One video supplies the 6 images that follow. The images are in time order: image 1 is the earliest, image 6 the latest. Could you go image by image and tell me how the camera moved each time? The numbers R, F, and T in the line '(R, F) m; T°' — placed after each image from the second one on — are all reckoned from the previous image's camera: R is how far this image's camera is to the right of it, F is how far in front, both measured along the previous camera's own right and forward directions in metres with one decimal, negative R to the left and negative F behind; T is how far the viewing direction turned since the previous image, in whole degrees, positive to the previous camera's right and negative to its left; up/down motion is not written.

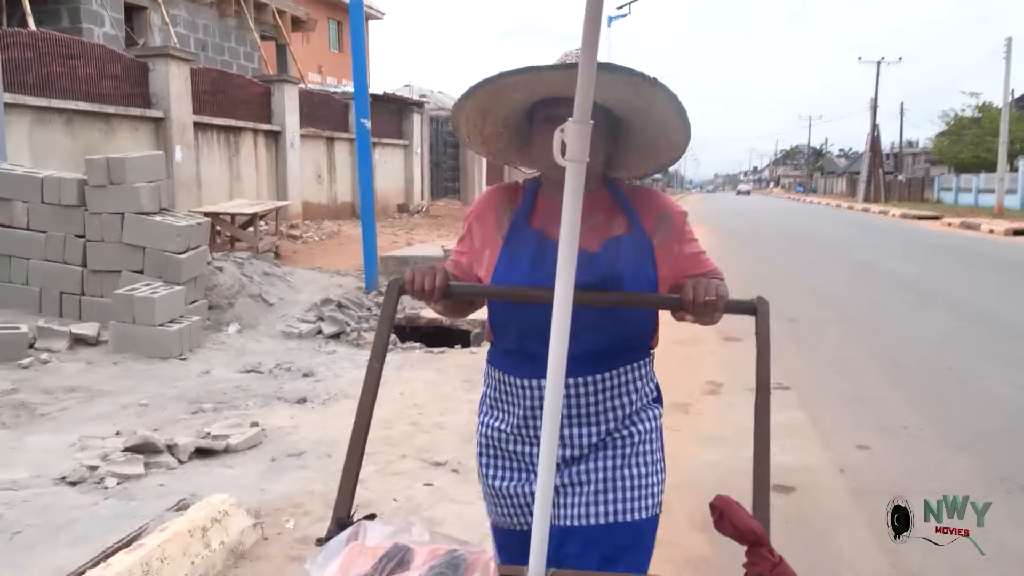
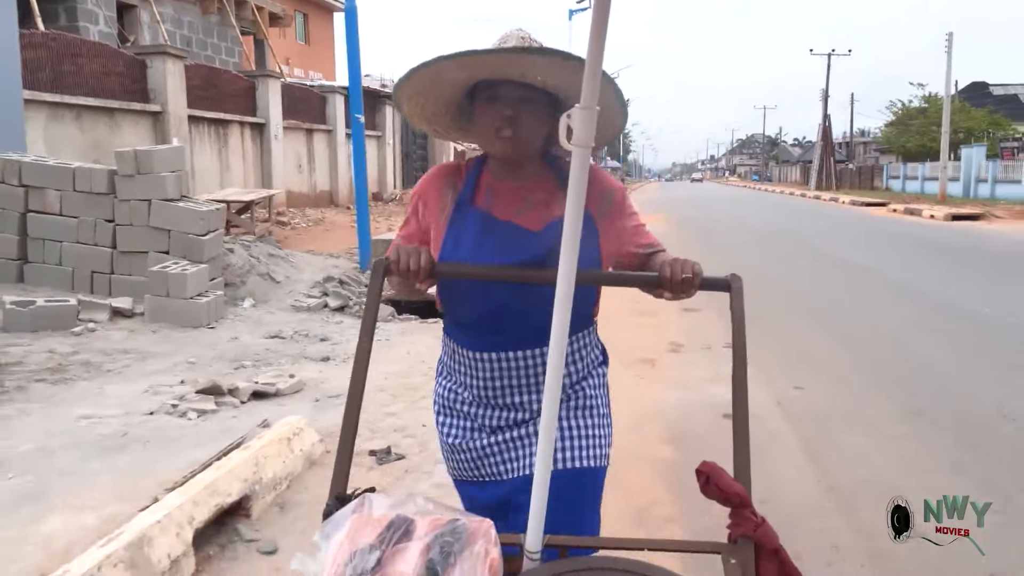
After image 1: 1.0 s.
(-0.1, -0.6) m; +3°
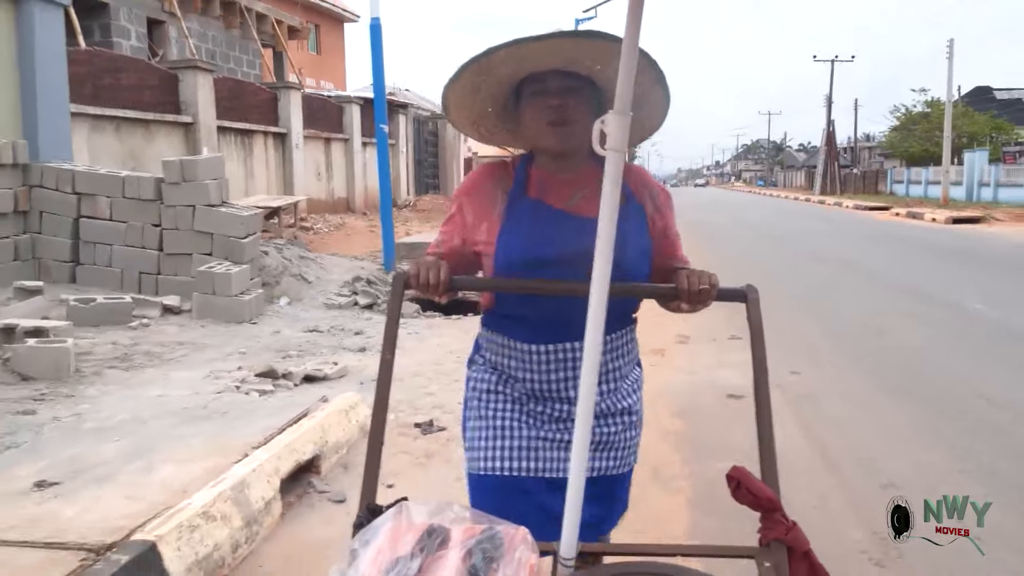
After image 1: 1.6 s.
(-0.1, -0.3) m; 0°
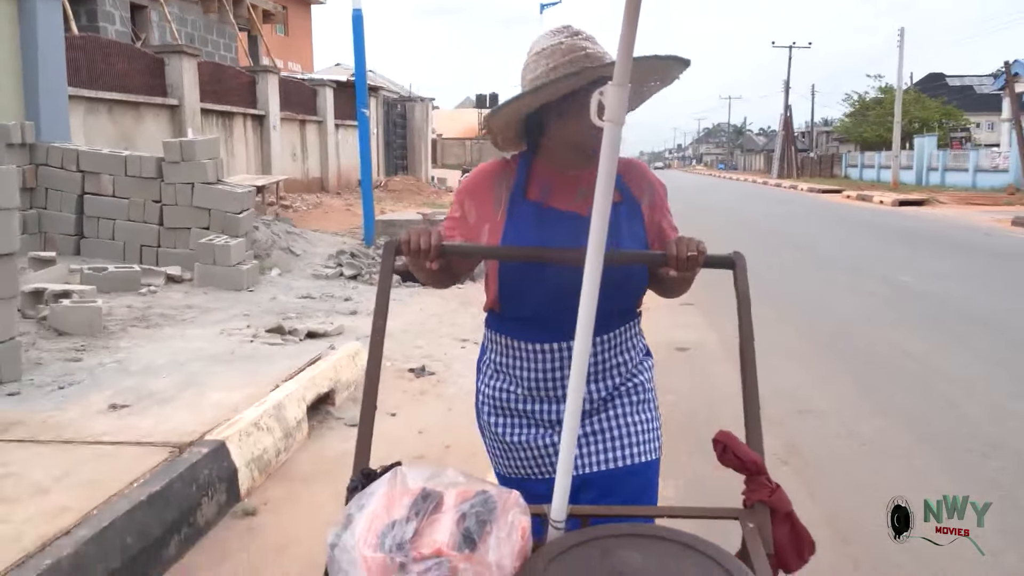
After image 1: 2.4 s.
(-0.1, -0.5) m; +2°
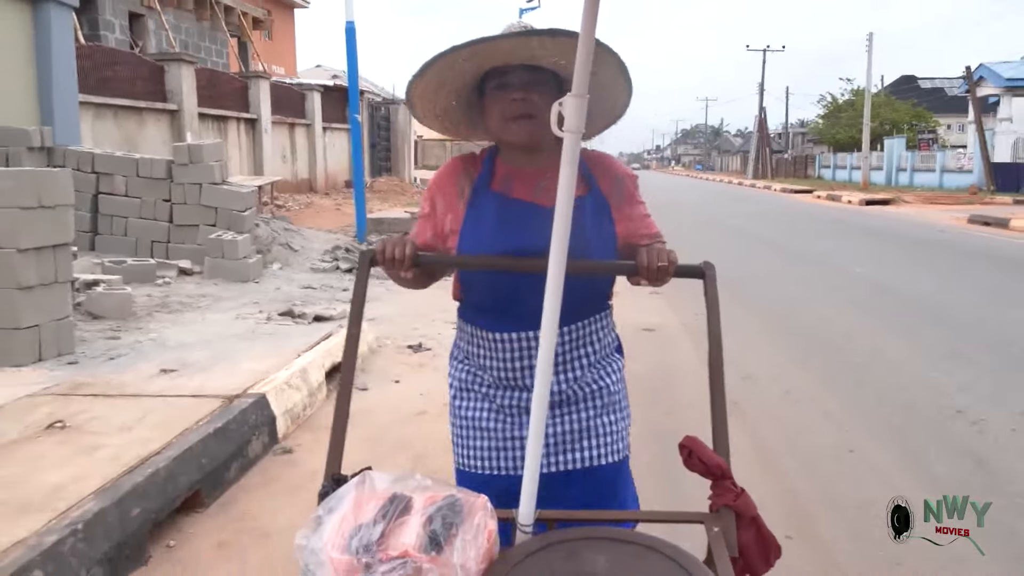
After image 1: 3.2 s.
(0.0, -0.5) m; +1°
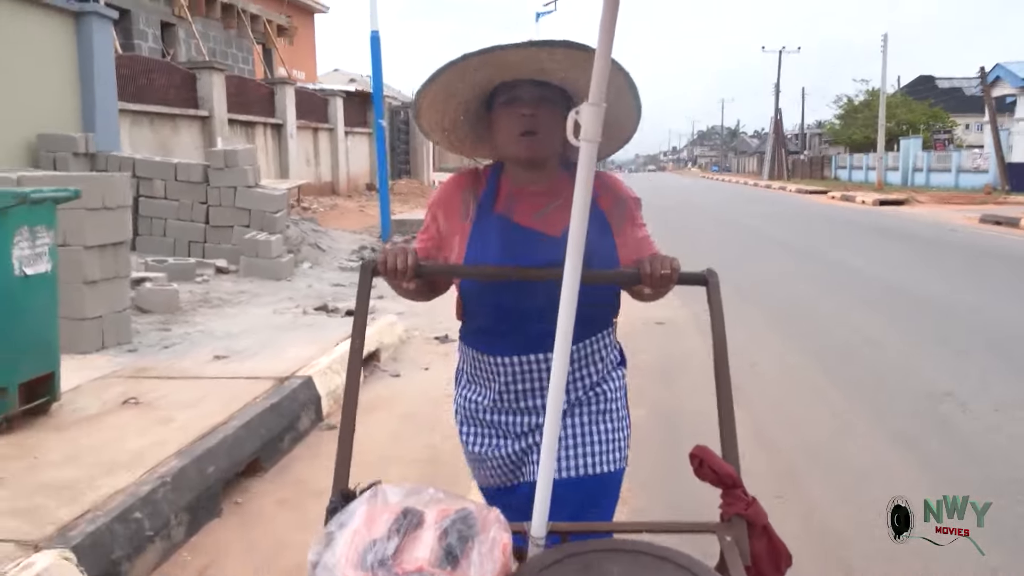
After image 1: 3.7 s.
(0.0, -0.3) m; -1°
